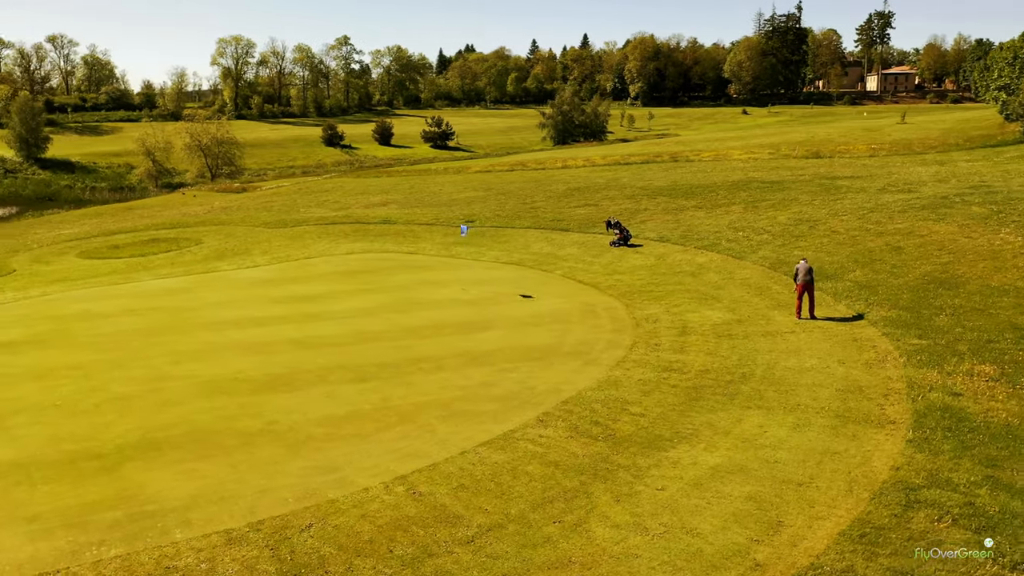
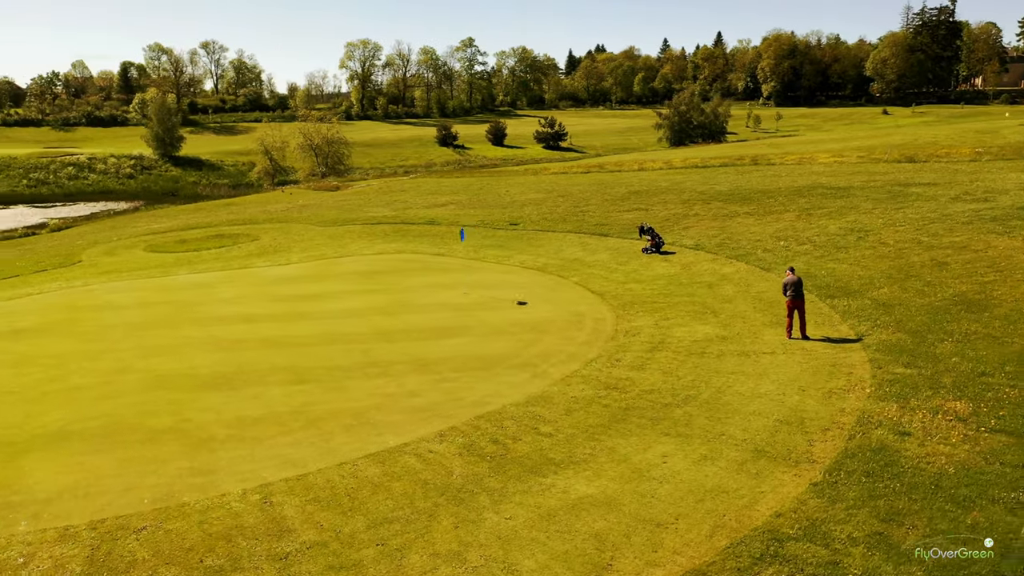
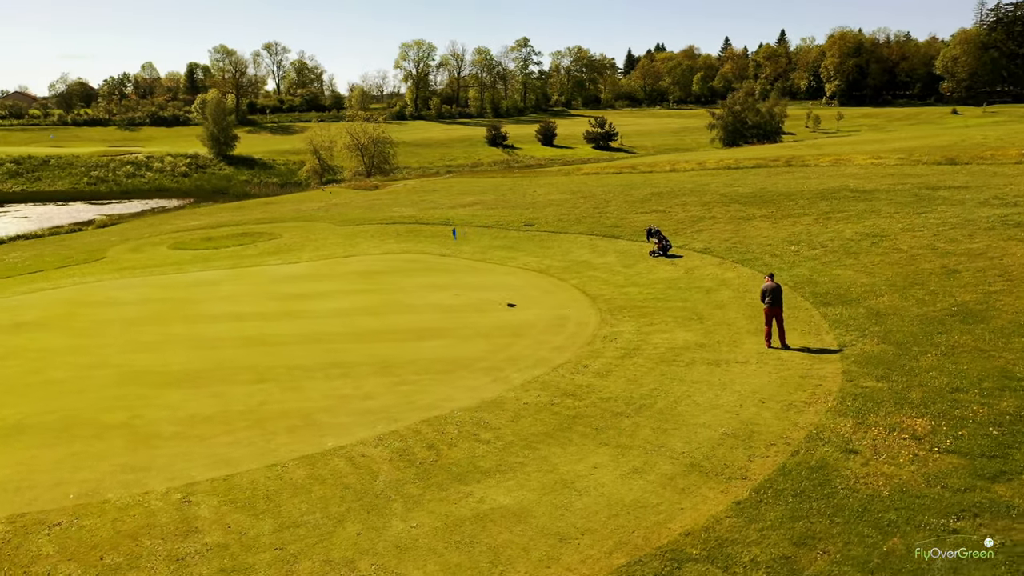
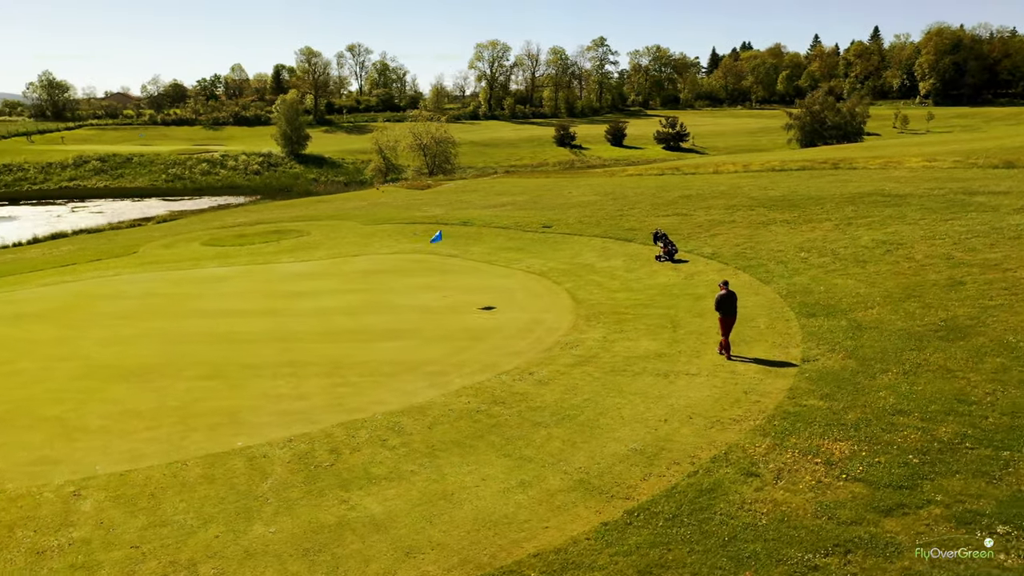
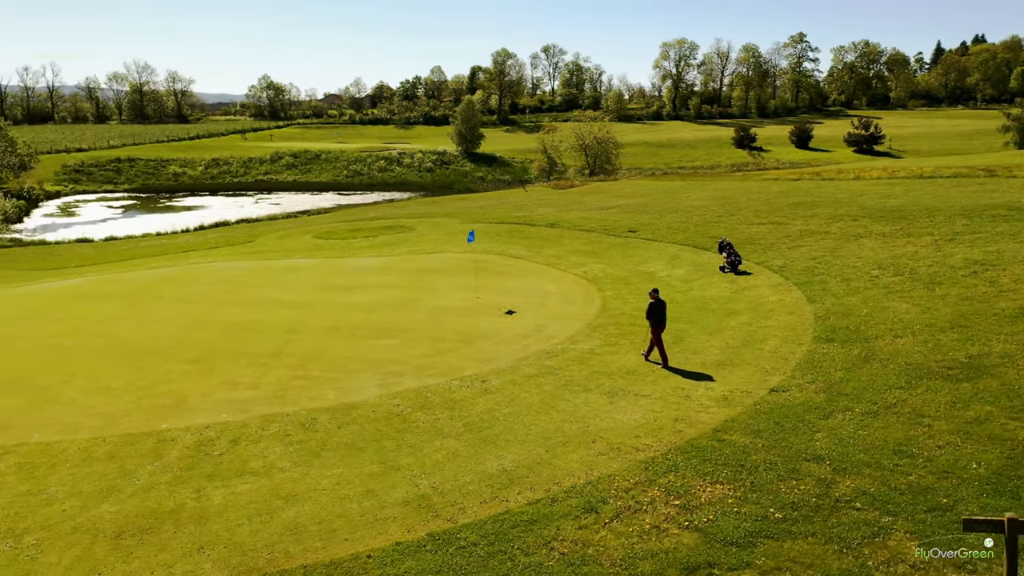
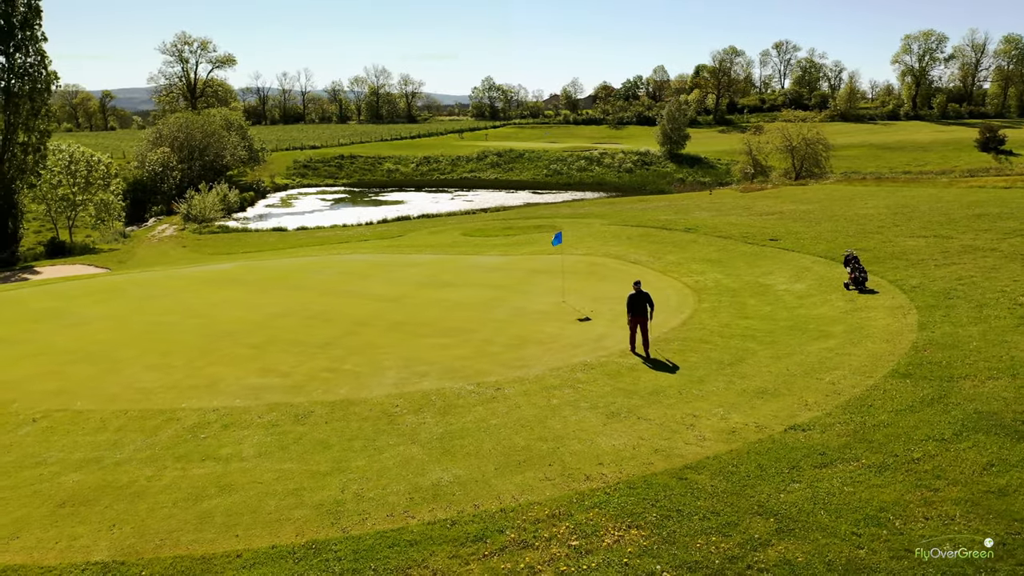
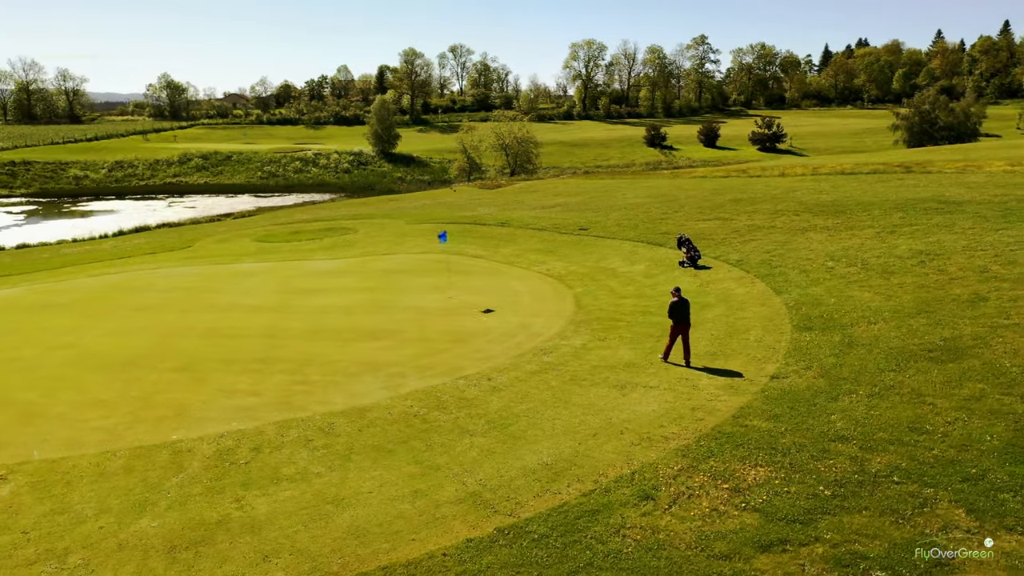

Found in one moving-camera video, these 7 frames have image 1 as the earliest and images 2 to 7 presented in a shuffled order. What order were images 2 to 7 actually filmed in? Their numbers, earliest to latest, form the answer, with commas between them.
2, 3, 4, 7, 5, 6
